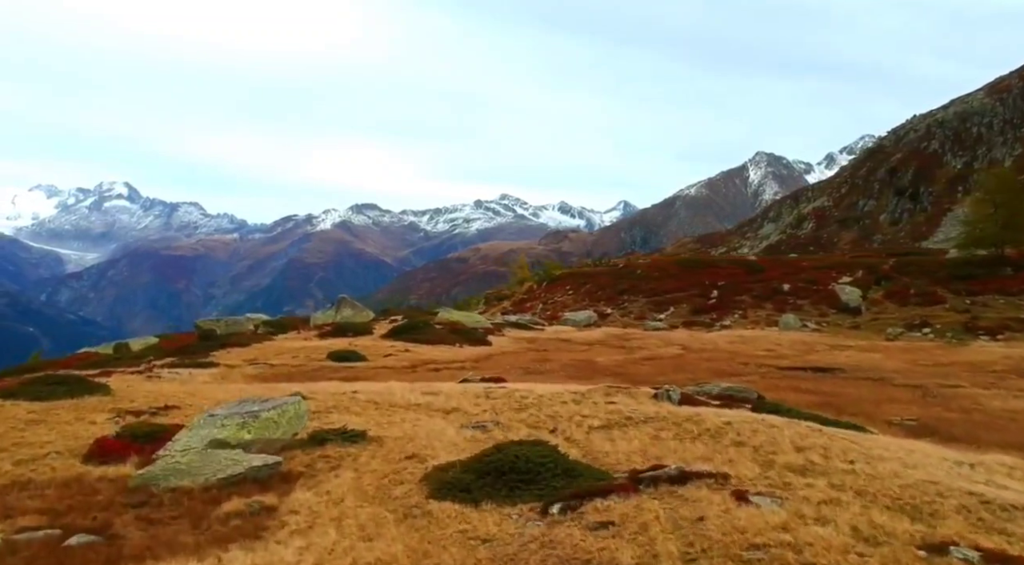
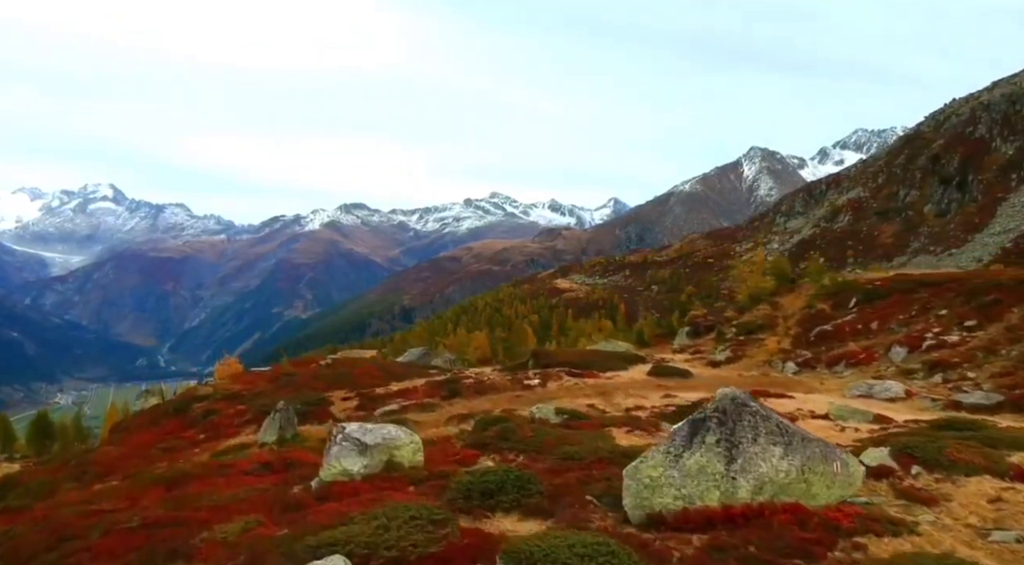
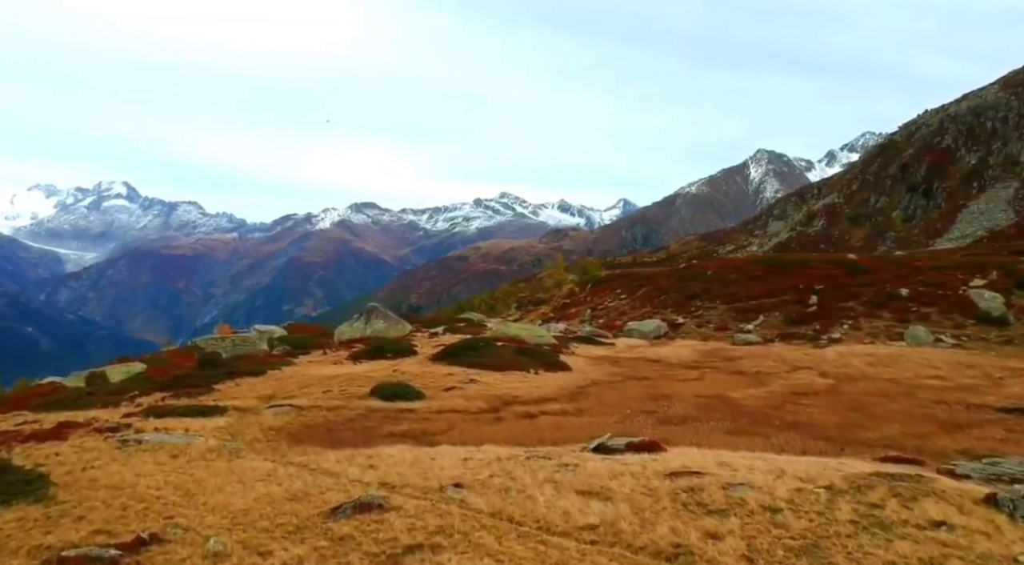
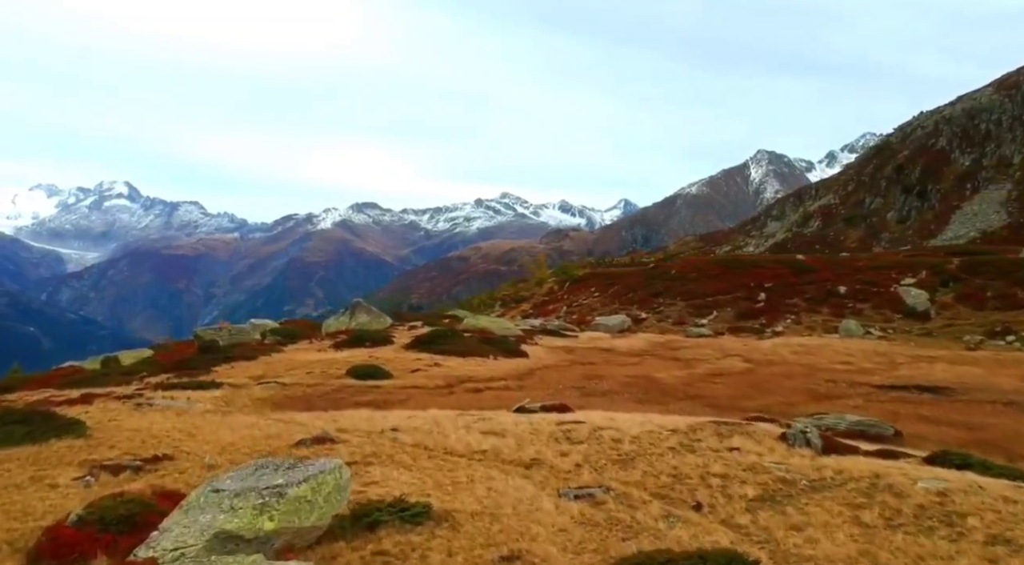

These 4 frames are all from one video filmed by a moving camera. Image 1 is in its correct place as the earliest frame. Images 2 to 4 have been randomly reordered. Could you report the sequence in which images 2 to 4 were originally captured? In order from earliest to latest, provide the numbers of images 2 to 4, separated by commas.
4, 3, 2
